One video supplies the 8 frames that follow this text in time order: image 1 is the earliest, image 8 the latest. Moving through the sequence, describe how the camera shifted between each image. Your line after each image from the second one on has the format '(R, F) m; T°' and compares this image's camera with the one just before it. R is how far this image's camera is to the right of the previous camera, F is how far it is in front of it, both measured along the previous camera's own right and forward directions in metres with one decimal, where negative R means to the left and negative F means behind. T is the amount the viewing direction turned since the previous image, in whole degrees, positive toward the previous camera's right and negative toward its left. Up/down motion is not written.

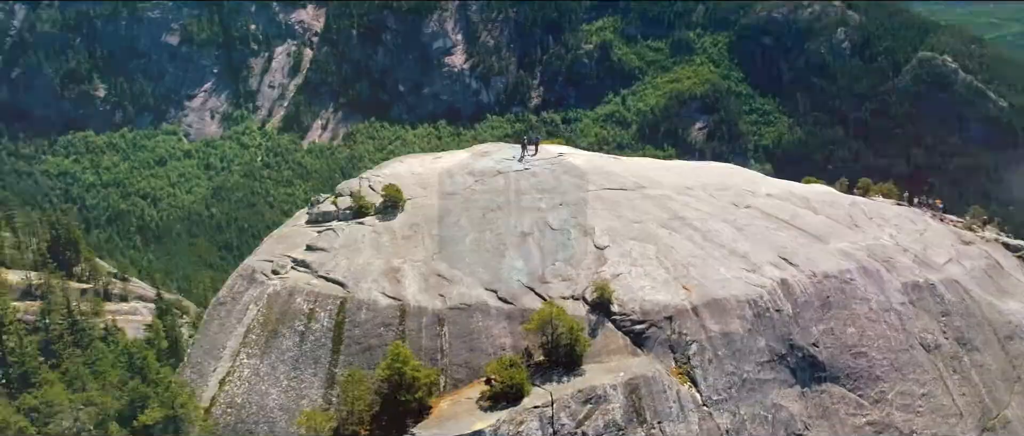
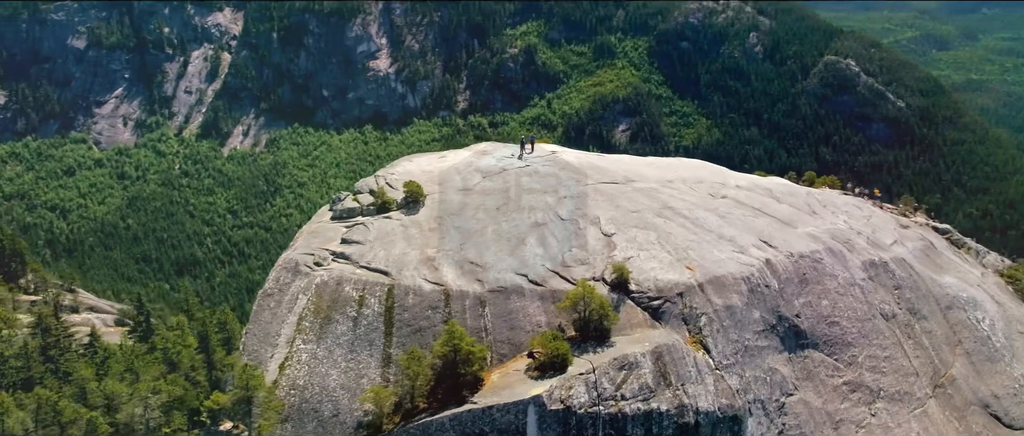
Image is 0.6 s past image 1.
(-4.4, -2.6) m; +6°
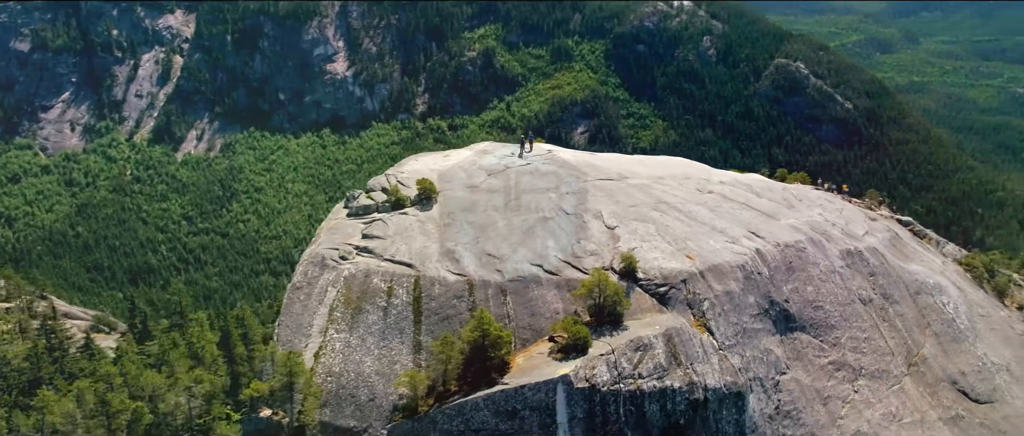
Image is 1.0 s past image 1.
(-2.6, -1.8) m; +3°
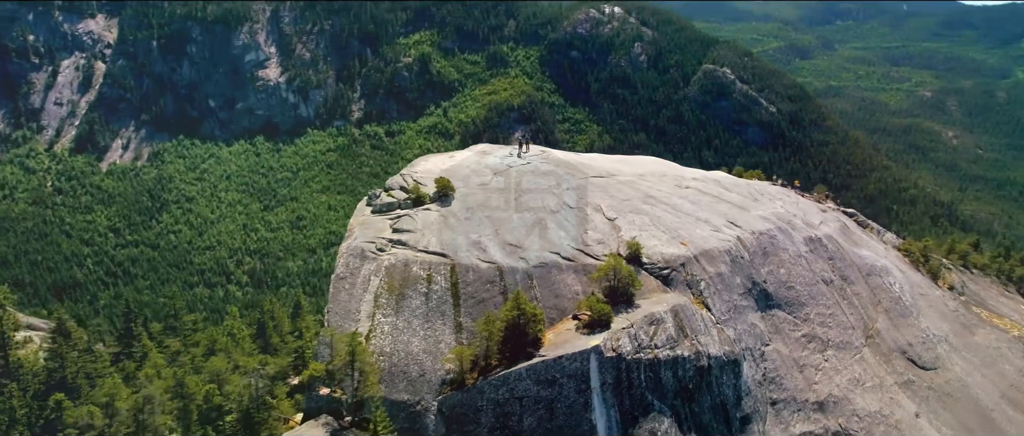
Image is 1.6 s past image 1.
(-4.3, -3.3) m; +5°
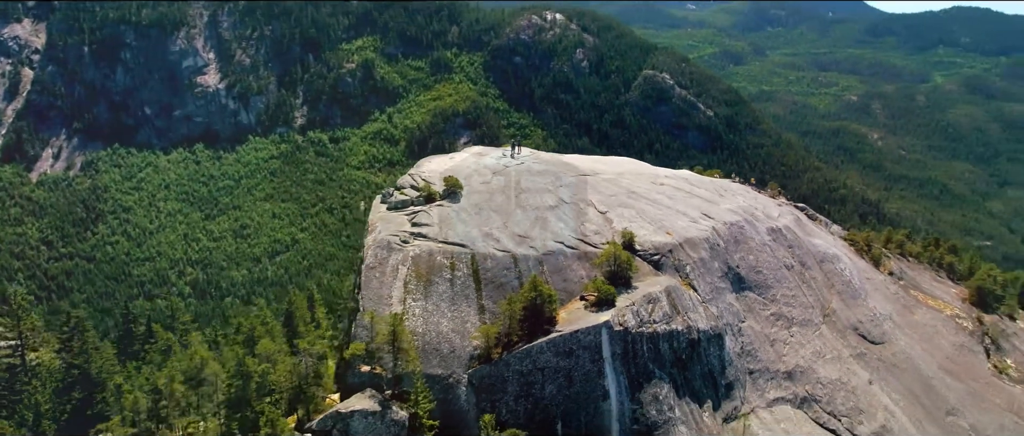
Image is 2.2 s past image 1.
(-3.7, -3.8) m; +4°
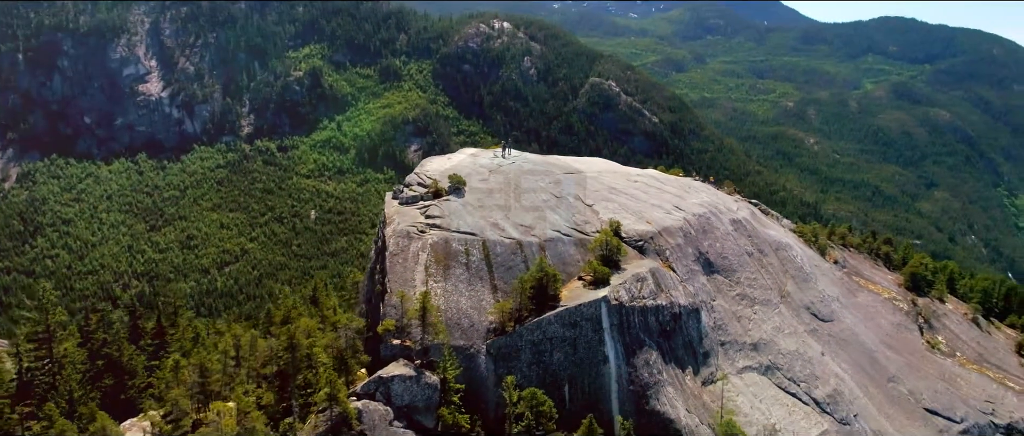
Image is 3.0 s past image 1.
(-3.5, -4.9) m; +4°
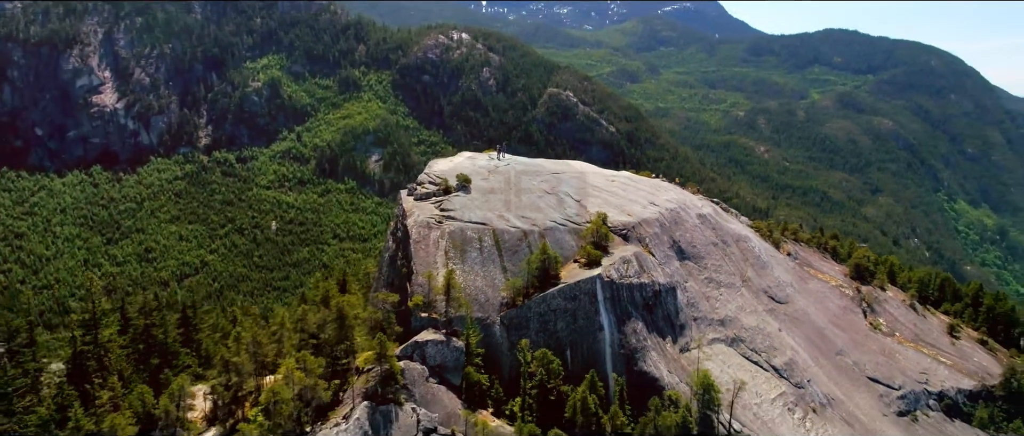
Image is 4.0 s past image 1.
(-3.3, -6.9) m; +3°
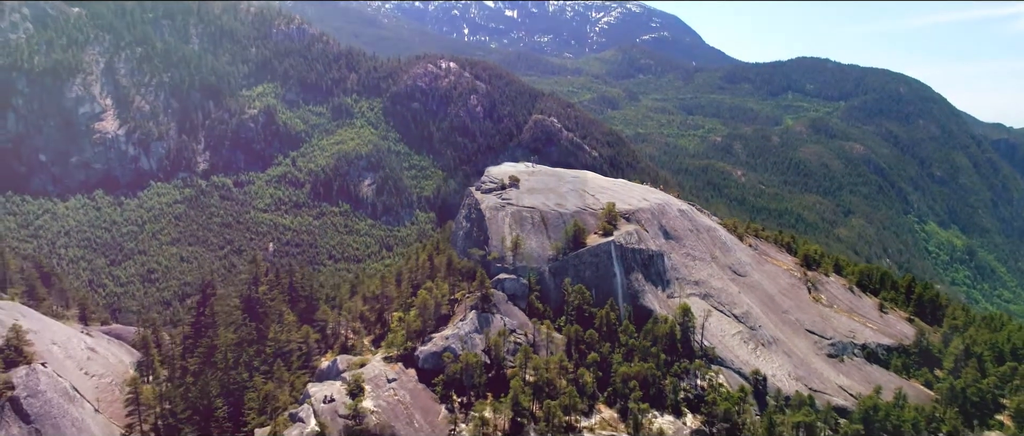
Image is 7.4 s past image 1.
(-6.0, -23.4) m; +1°
